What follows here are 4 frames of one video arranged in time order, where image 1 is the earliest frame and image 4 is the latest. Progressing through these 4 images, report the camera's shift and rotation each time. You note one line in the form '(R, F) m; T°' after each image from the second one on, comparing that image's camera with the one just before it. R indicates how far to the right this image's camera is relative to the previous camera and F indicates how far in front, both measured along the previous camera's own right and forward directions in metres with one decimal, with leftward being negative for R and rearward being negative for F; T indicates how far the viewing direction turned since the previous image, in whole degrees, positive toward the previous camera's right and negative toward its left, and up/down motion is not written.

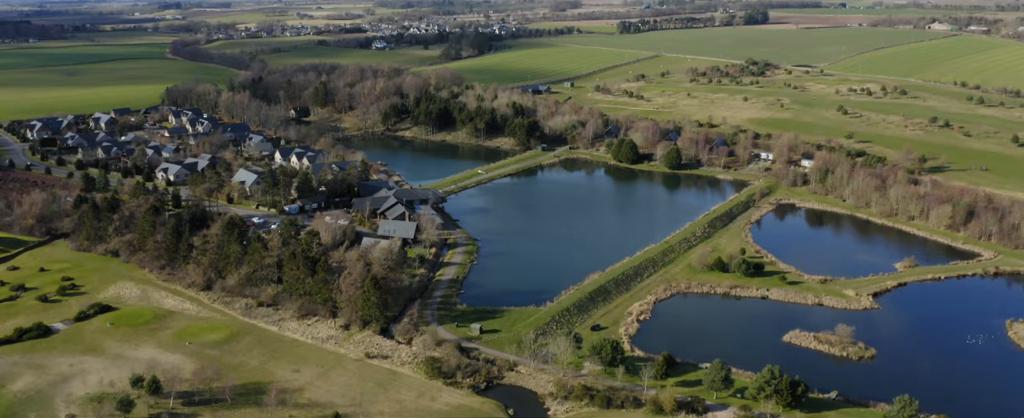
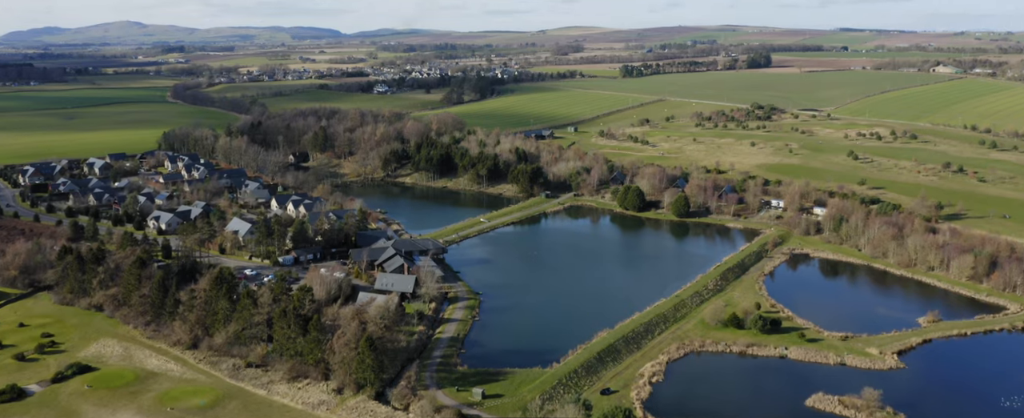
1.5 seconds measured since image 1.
(-0.1, +1.3) m; 0°
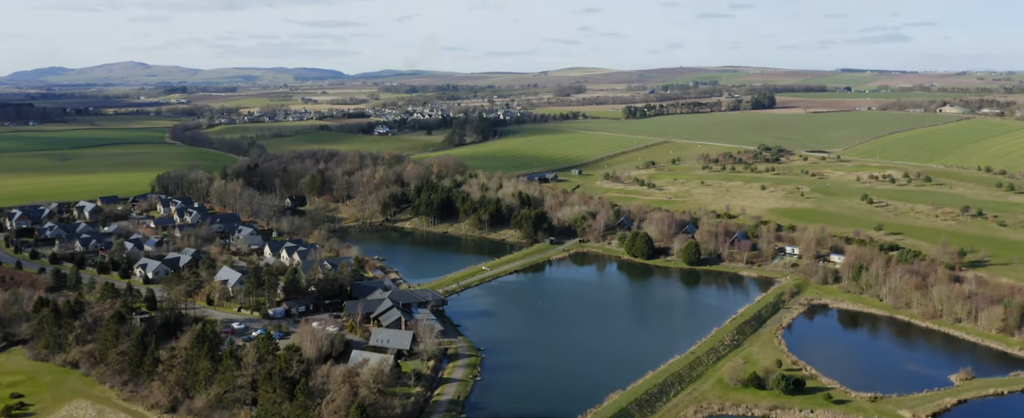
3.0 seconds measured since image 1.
(-0.1, +1.7) m; 0°
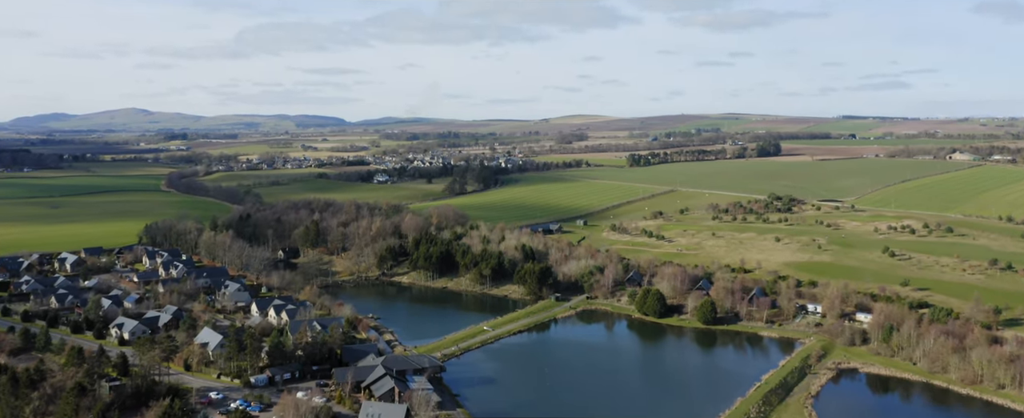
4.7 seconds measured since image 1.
(-0.1, +2.4) m; 0°
